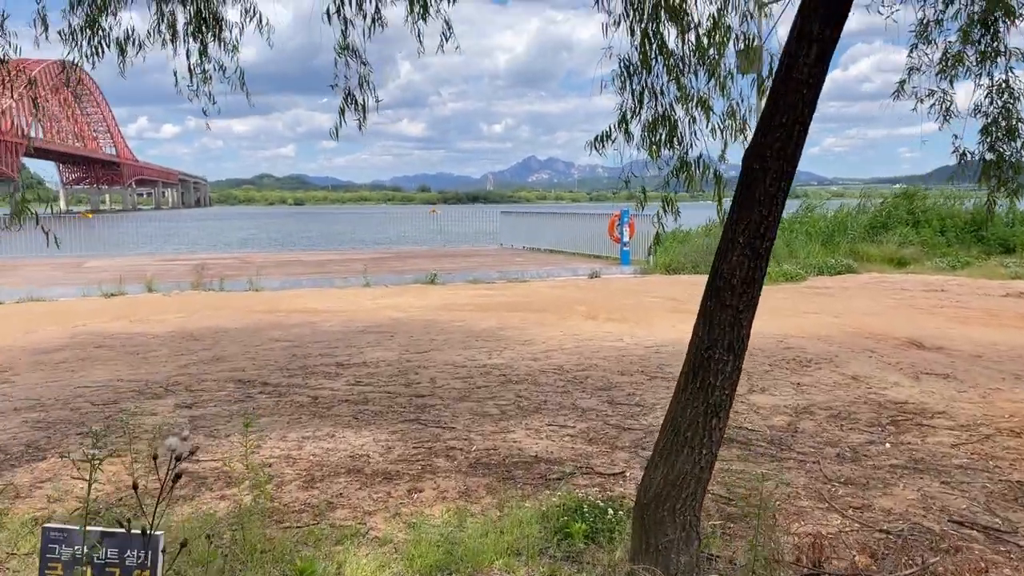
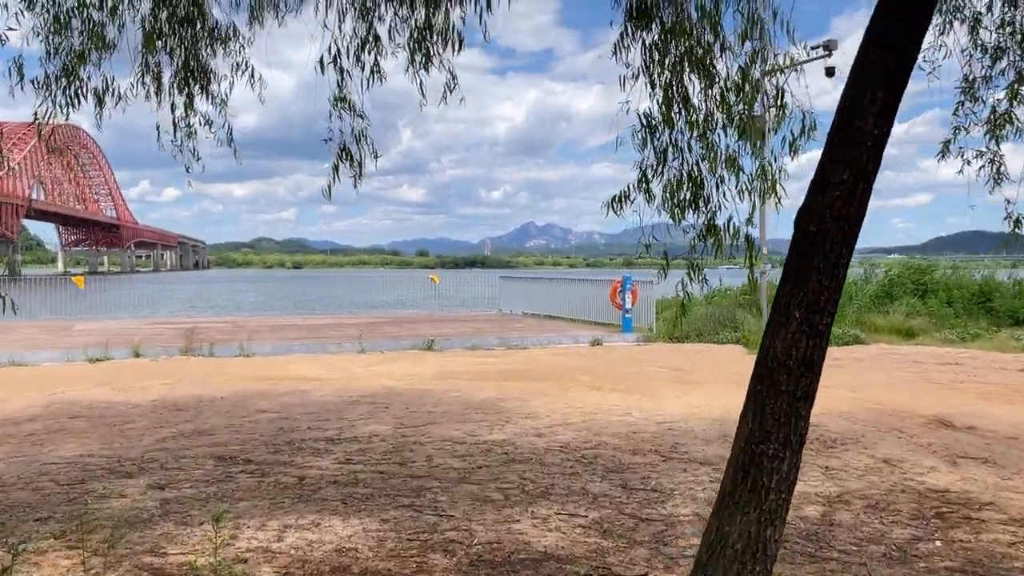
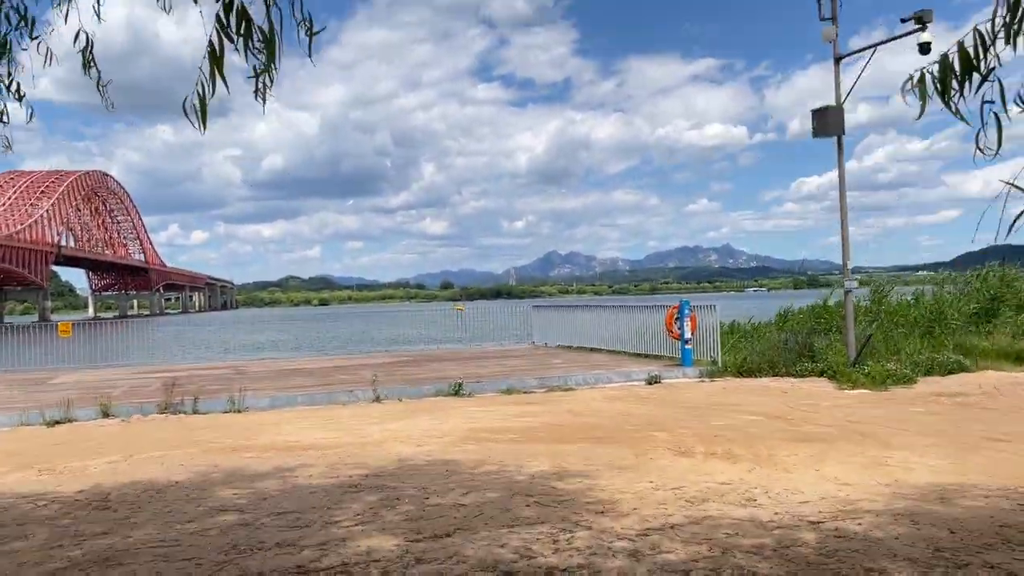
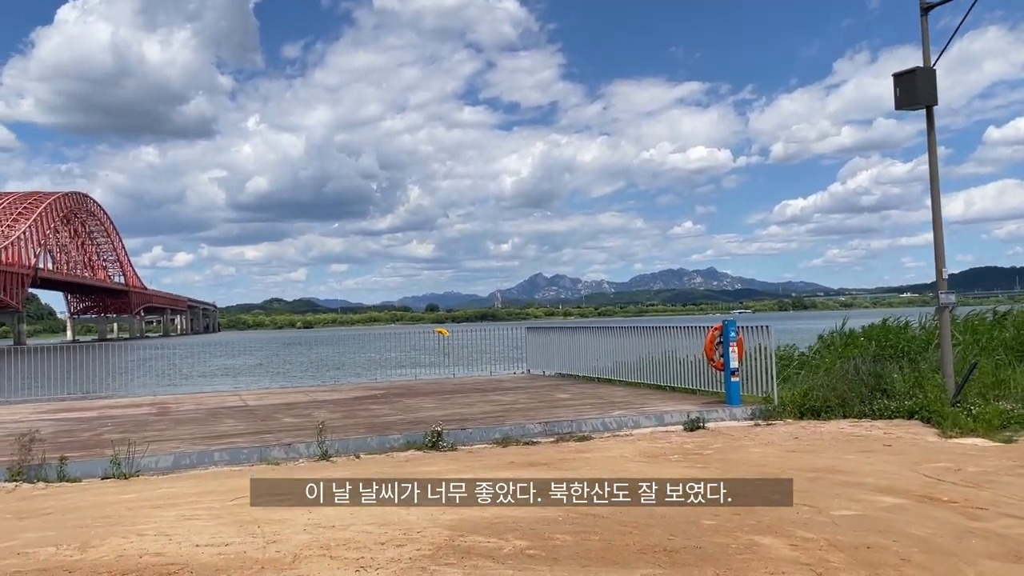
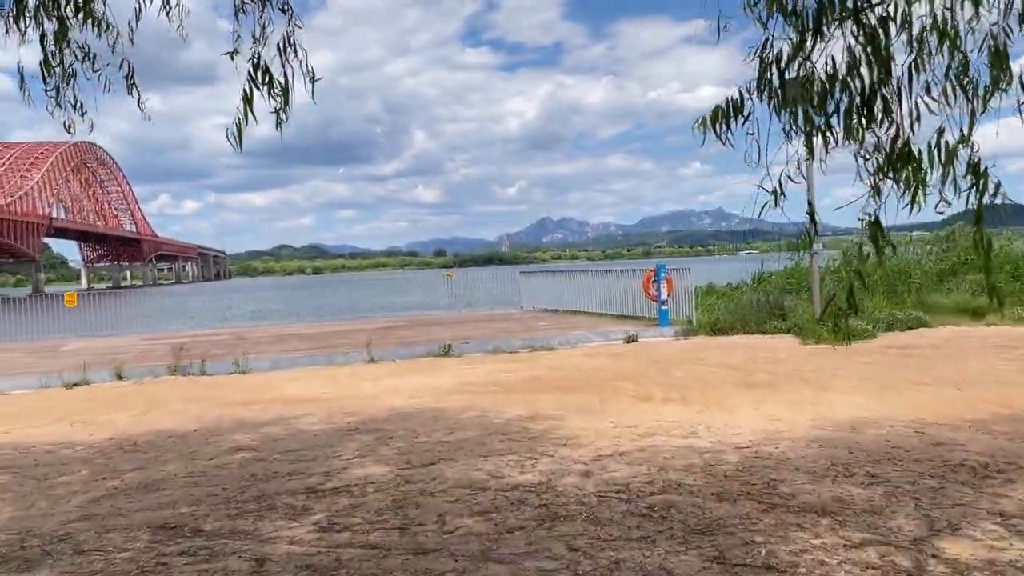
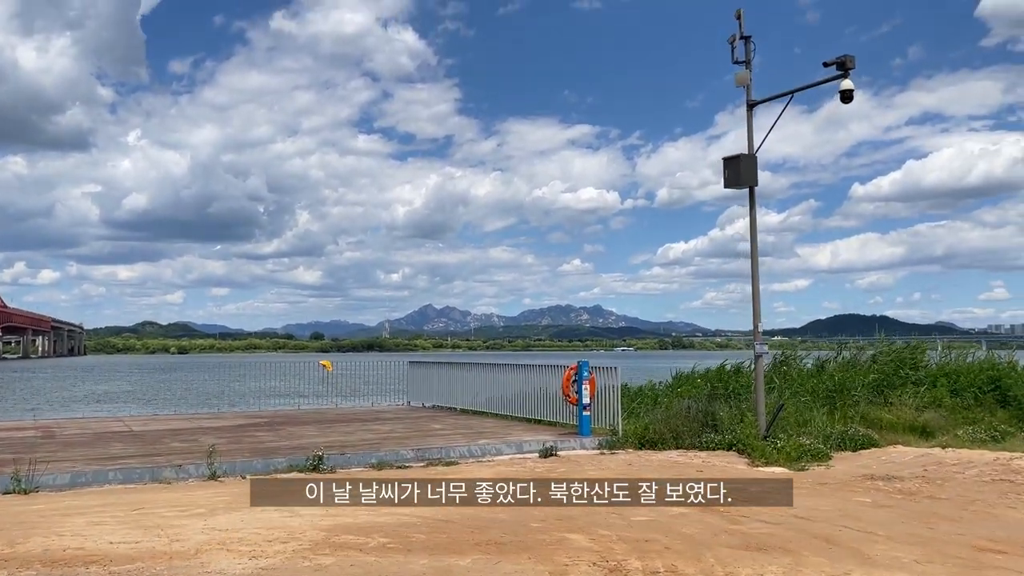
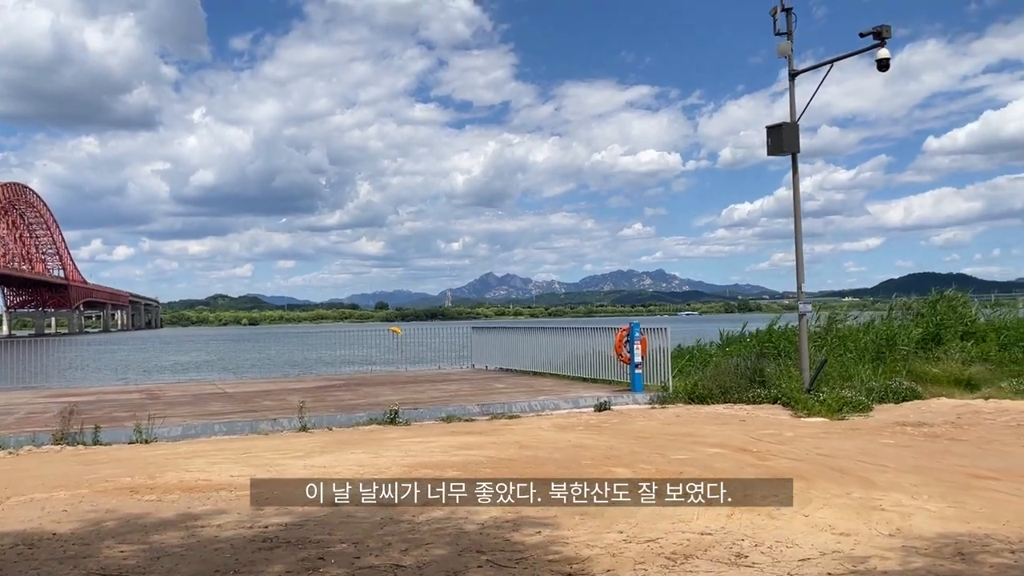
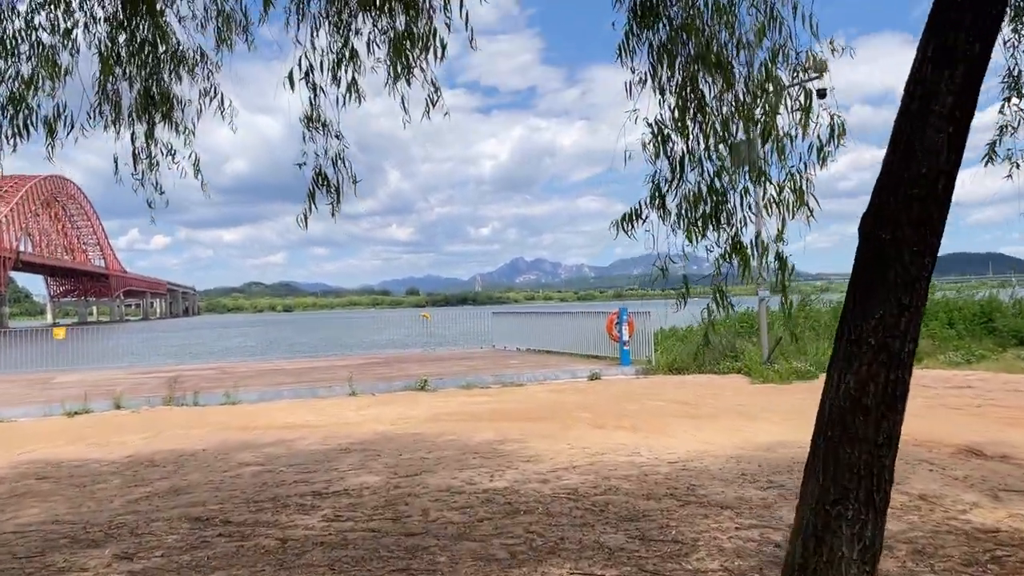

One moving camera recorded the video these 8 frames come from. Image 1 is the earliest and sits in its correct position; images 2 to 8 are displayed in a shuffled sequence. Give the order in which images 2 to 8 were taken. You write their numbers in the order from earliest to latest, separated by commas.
2, 8, 5, 3, 7, 6, 4
